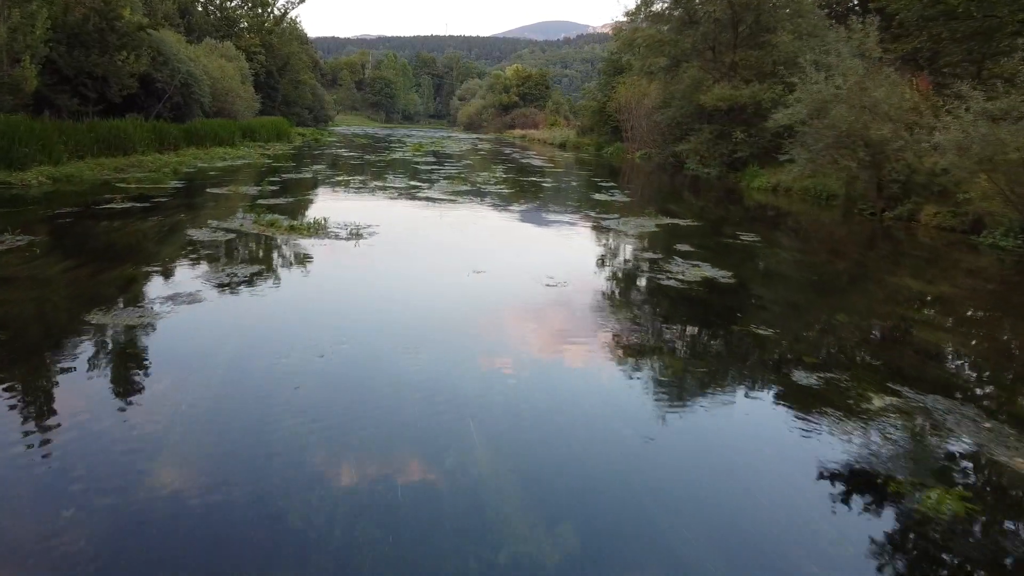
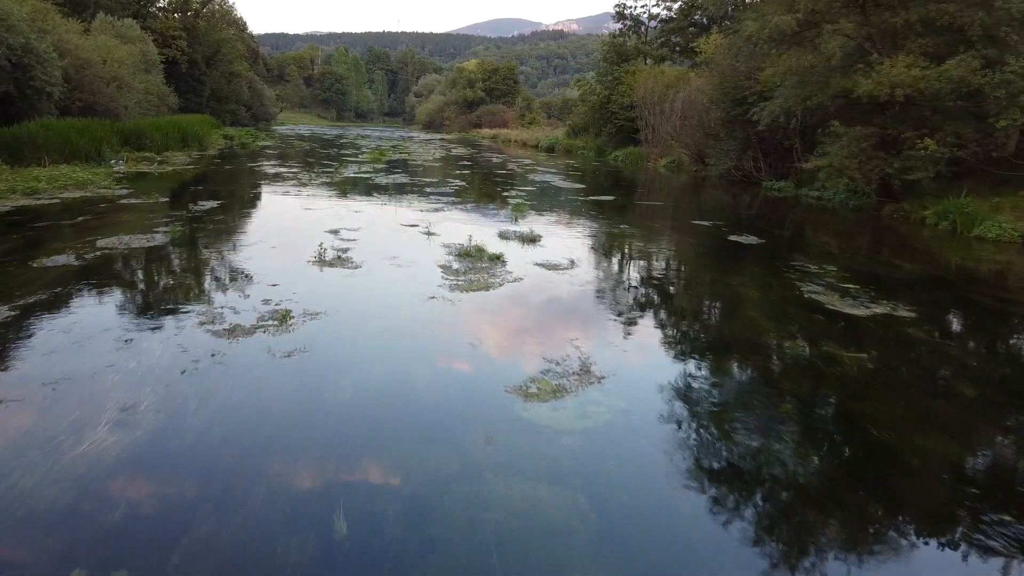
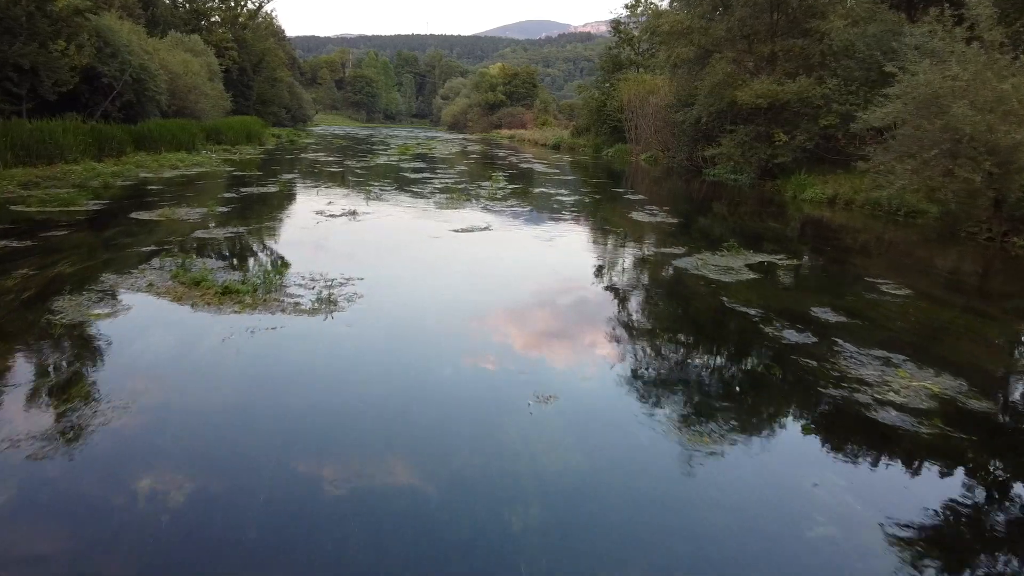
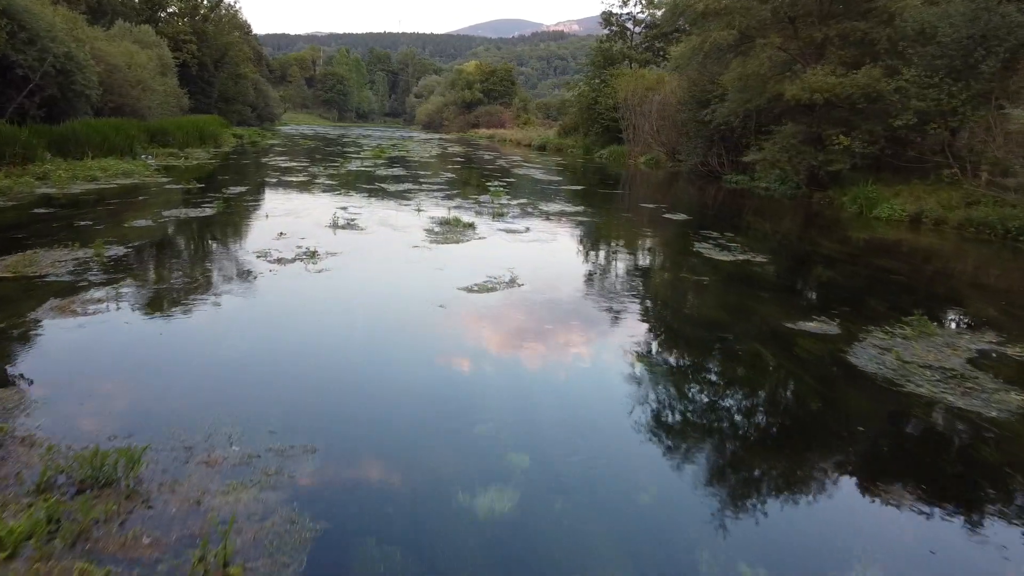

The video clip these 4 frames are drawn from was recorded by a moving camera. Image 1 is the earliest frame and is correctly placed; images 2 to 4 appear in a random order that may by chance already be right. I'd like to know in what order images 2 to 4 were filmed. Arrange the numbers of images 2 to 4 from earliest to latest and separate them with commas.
3, 4, 2
